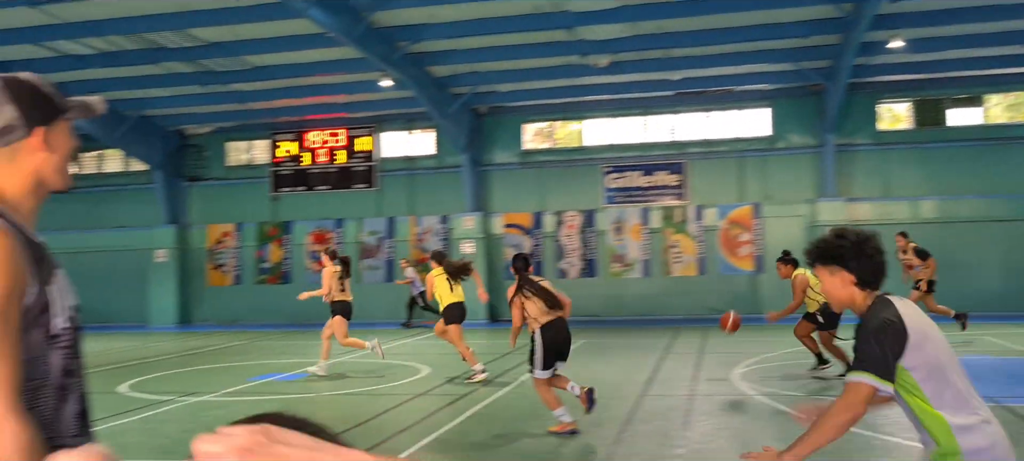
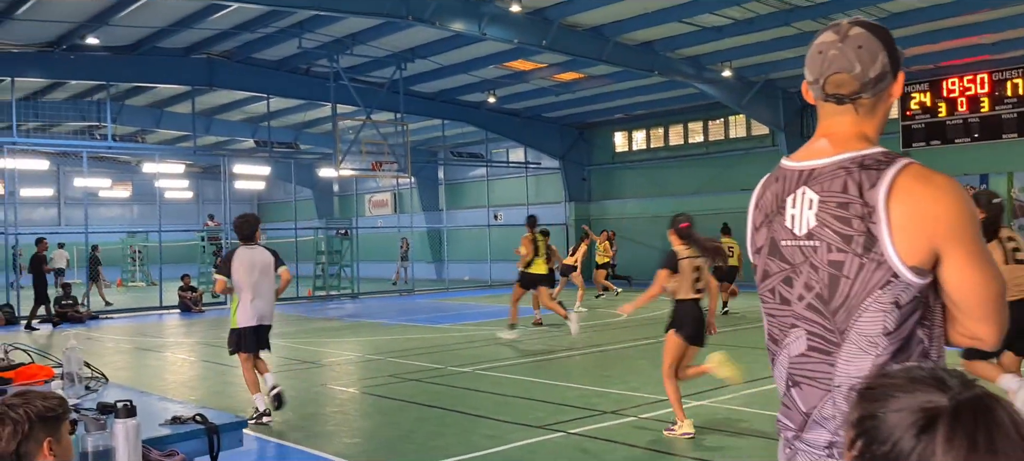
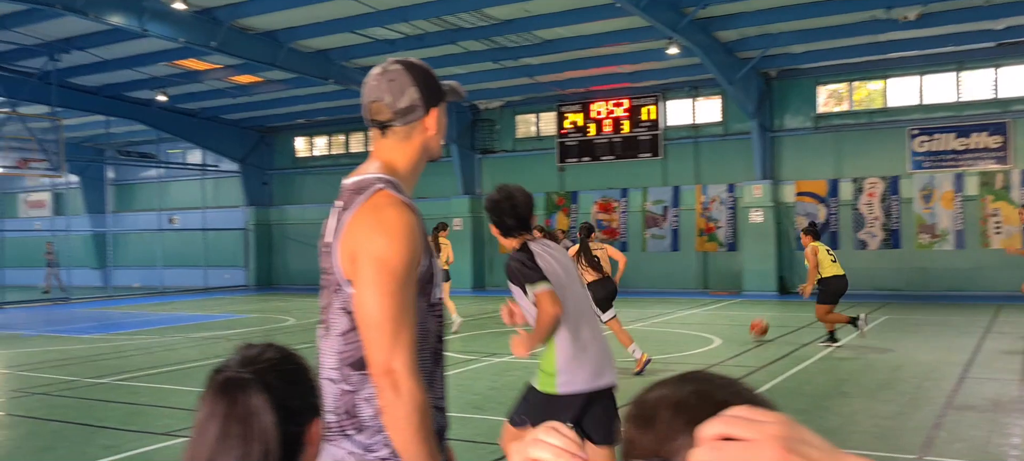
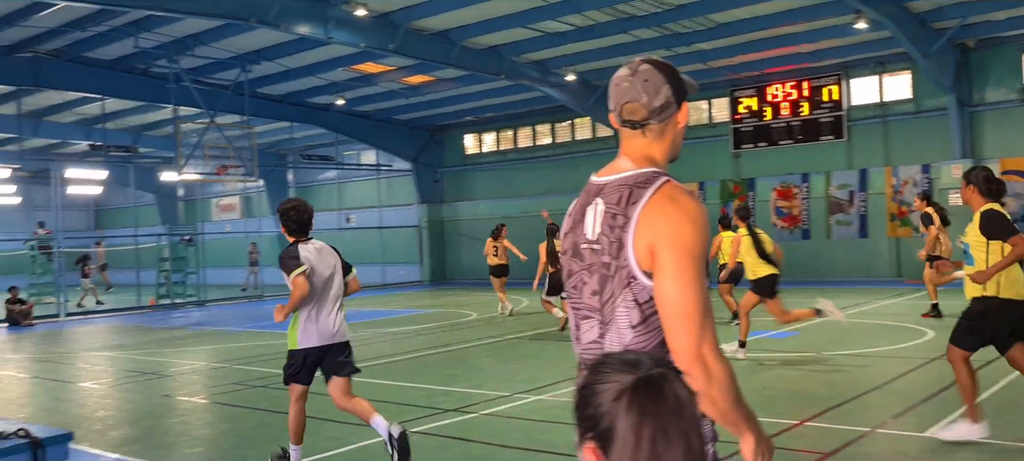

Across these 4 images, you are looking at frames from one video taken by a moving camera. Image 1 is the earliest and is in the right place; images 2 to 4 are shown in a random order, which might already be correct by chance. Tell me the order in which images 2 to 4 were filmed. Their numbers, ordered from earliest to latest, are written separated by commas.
3, 4, 2
